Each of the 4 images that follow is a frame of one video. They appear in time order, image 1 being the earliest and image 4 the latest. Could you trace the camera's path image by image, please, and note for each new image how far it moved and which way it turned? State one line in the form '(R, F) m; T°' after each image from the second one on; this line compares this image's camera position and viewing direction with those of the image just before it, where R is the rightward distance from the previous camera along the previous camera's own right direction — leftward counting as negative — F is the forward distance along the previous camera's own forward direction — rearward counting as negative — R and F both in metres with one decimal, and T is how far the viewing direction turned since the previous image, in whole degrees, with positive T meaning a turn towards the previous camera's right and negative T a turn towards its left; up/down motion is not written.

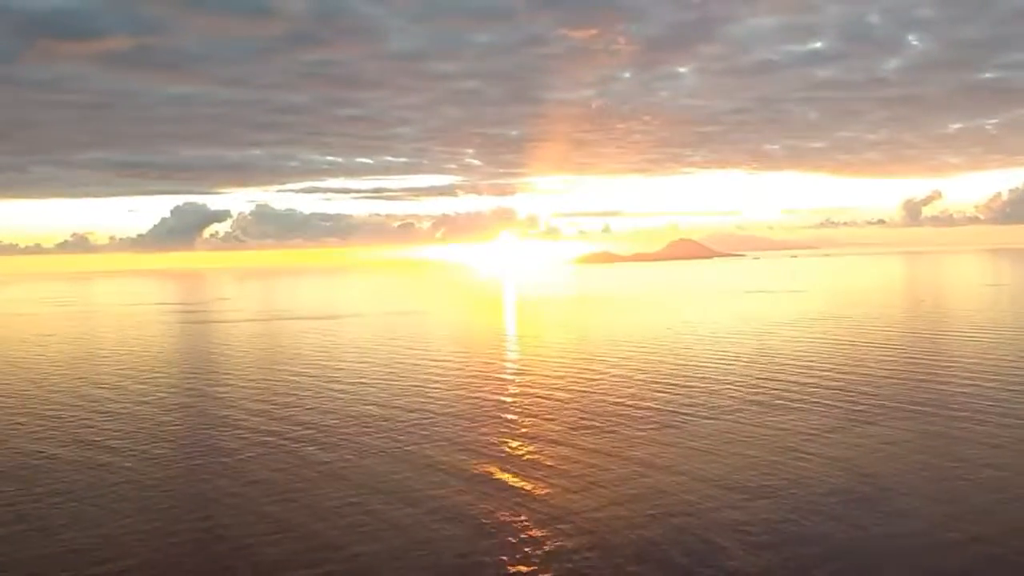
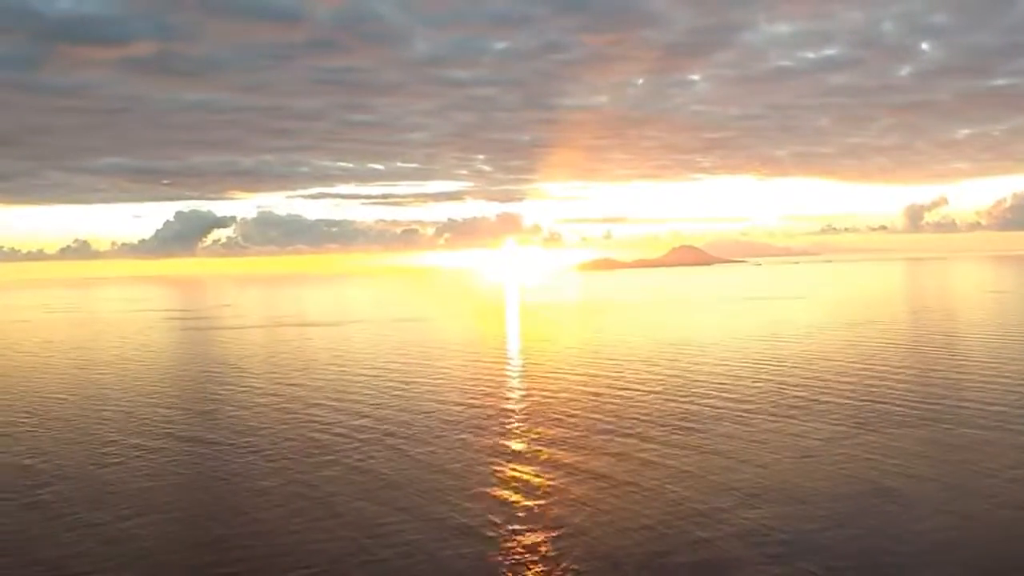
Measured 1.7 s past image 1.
(-0.6, +2.0) m; -1°
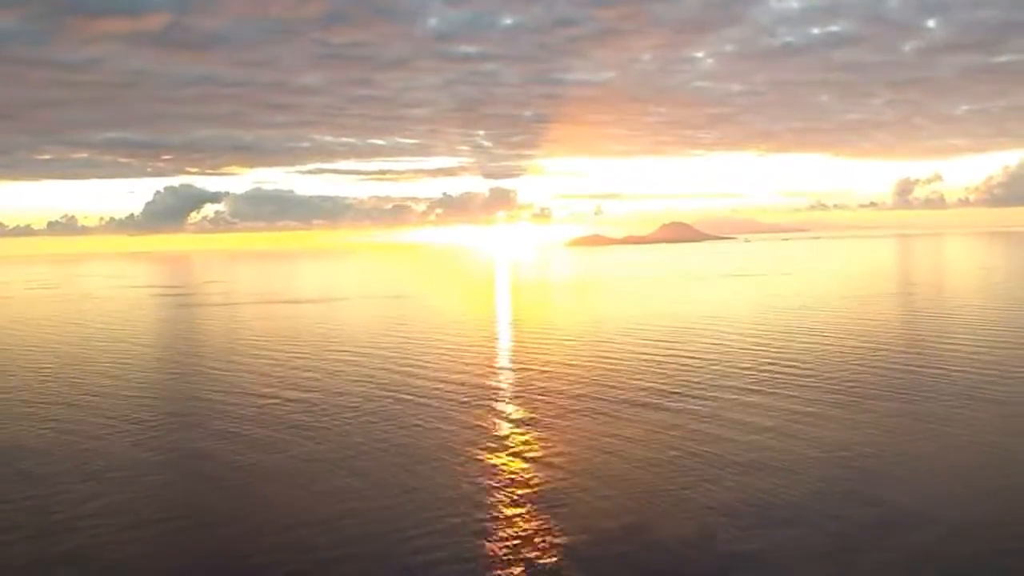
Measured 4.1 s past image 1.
(+1.3, +0.4) m; 0°
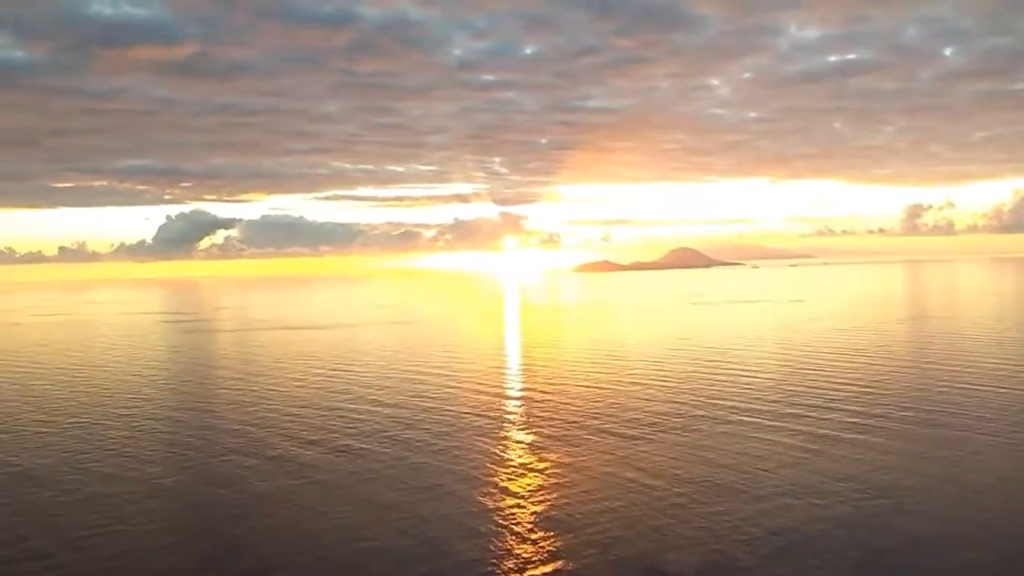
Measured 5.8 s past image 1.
(+0.7, +0.2) m; -1°
